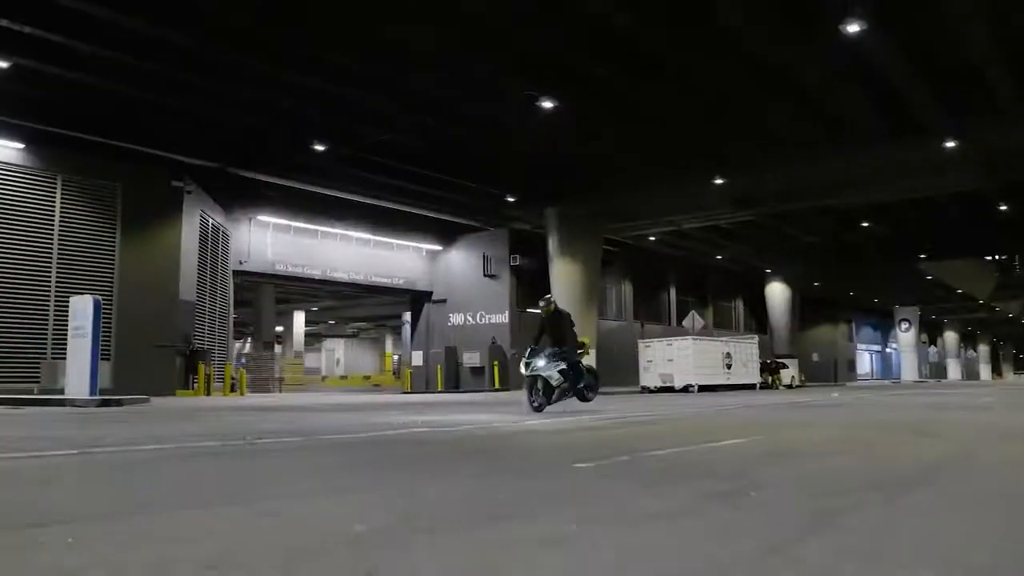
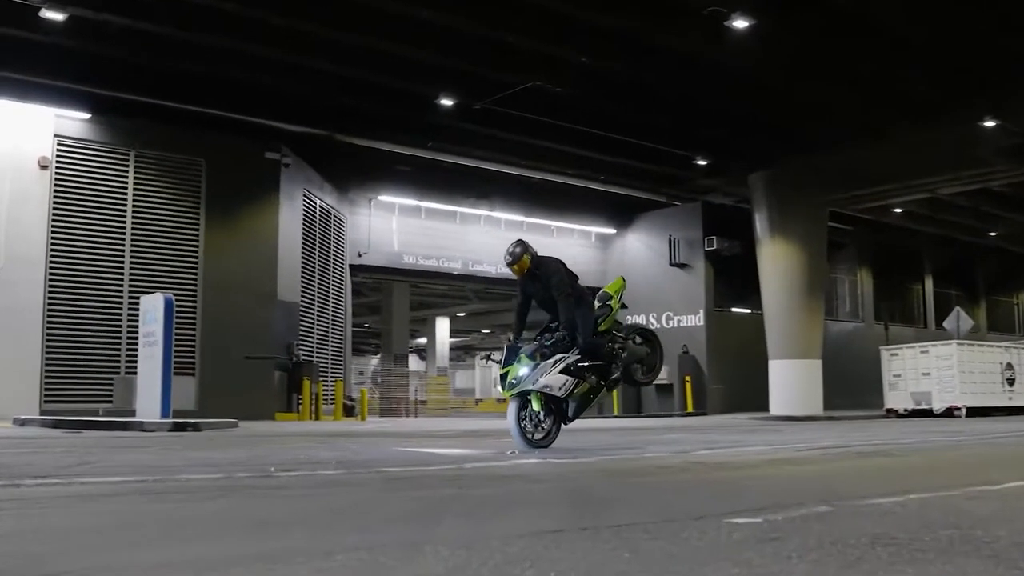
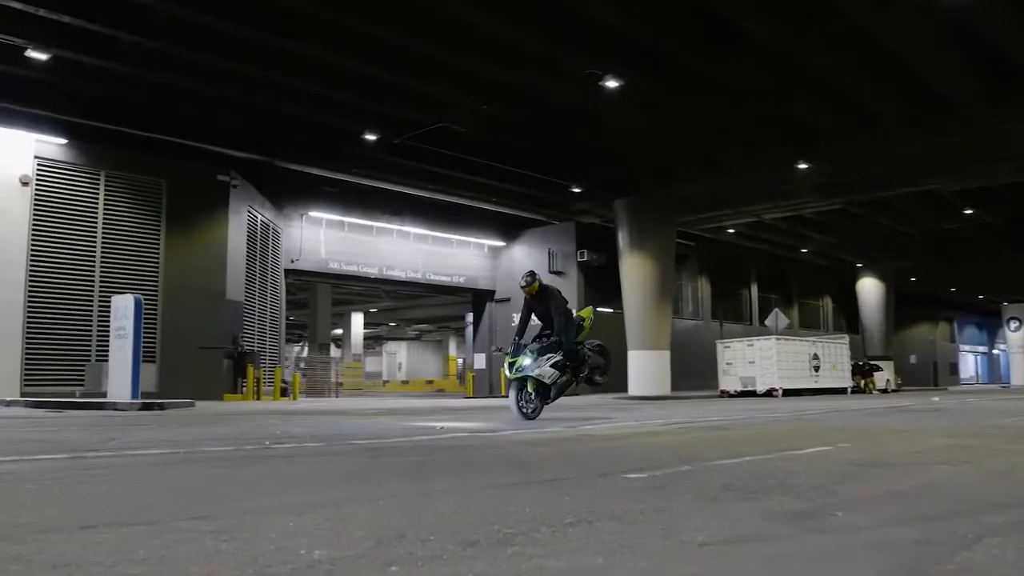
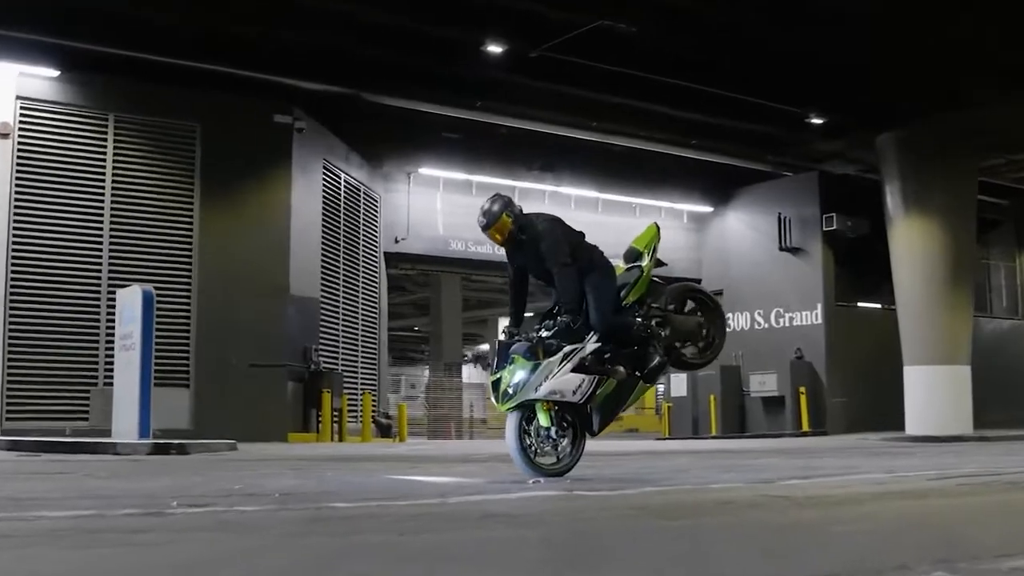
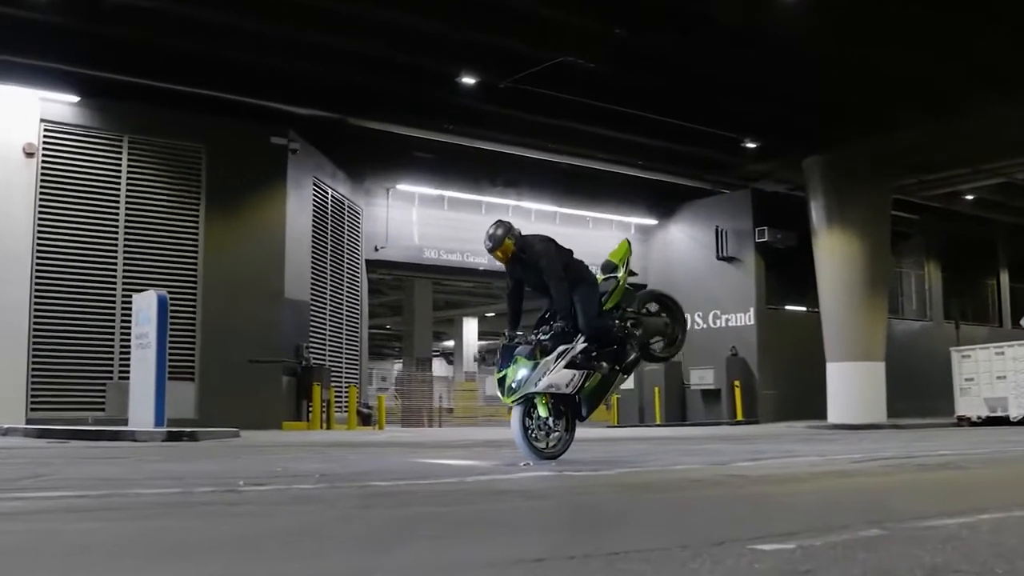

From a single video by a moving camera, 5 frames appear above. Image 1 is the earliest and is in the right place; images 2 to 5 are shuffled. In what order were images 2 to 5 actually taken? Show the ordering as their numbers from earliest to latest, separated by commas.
3, 2, 5, 4
